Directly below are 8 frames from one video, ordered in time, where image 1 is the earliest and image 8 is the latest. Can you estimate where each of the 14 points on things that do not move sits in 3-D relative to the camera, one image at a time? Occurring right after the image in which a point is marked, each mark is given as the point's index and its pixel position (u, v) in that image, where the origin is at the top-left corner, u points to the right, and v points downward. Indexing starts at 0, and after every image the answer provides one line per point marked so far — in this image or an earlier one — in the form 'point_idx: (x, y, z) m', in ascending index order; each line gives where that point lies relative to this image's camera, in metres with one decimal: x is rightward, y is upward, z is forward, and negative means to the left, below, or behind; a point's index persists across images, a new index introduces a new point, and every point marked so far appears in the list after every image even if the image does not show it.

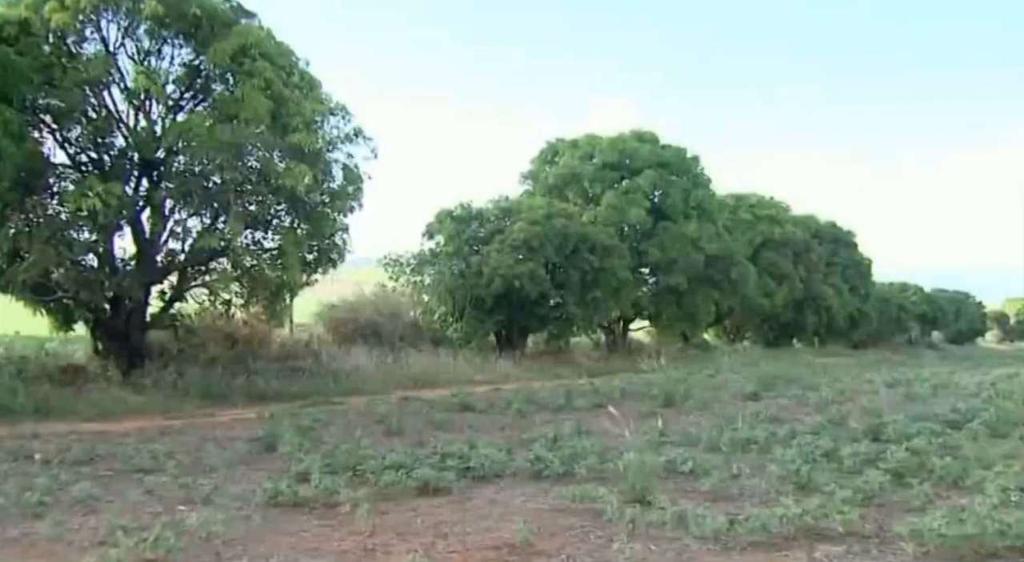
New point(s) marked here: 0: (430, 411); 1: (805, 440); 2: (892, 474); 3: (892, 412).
0: (-1.0, -1.4, +10.4) m
1: (+2.6, -1.4, +8.6) m
2: (+3.1, -1.6, +7.8) m
3: (+3.6, -1.3, +9.3) m
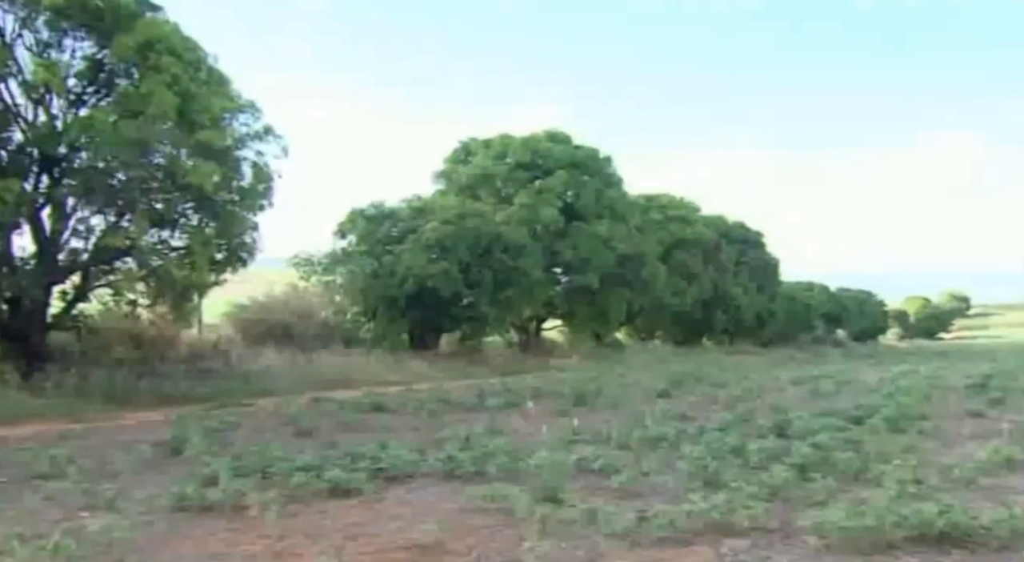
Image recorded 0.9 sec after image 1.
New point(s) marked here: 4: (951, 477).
0: (-1.9, -1.4, +10.3) m
1: (+1.8, -1.4, +8.7) m
2: (+2.4, -1.6, +8.0) m
3: (+2.7, -1.3, +9.5) m
4: (+3.5, -1.6, +7.7) m
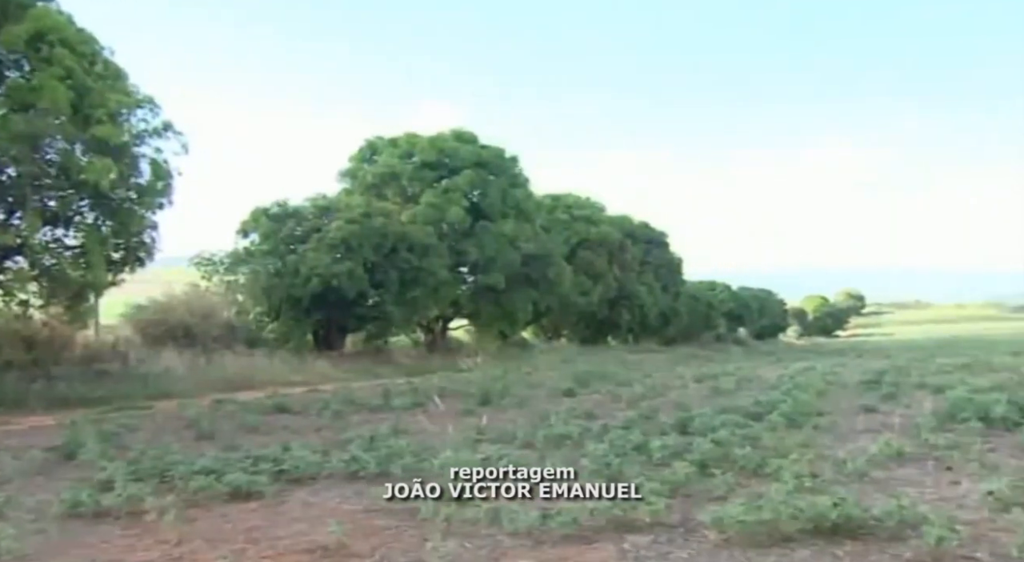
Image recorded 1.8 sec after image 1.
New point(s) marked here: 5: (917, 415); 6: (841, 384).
0: (-2.8, -1.4, +10.1) m
1: (+0.9, -1.4, +8.8) m
2: (+1.6, -1.6, +8.1) m
3: (+1.8, -1.3, +9.7) m
4: (+2.8, -1.6, +7.9) m
5: (+3.8, -1.3, +9.1) m
6: (+3.5, -1.2, +10.5) m
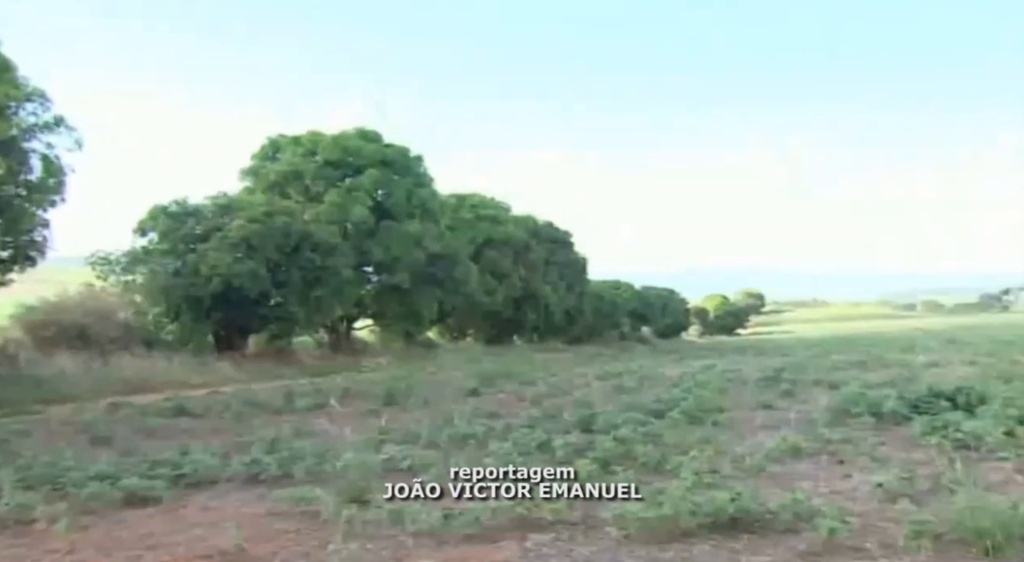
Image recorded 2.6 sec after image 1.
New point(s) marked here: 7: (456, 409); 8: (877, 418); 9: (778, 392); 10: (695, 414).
0: (-3.8, -1.4, +9.9) m
1: (+0.1, -1.4, +8.8) m
2: (+0.7, -1.6, +8.2) m
3: (+0.9, -1.3, +9.8) m
4: (+2.0, -1.6, +8.1) m
5: (+2.9, -1.3, +9.3) m
6: (+2.5, -1.1, +10.8) m
7: (-0.6, -1.3, +9.7) m
8: (+3.4, -1.3, +9.1) m
9: (+2.8, -1.2, +10.1) m
10: (+1.7, -1.3, +9.2) m
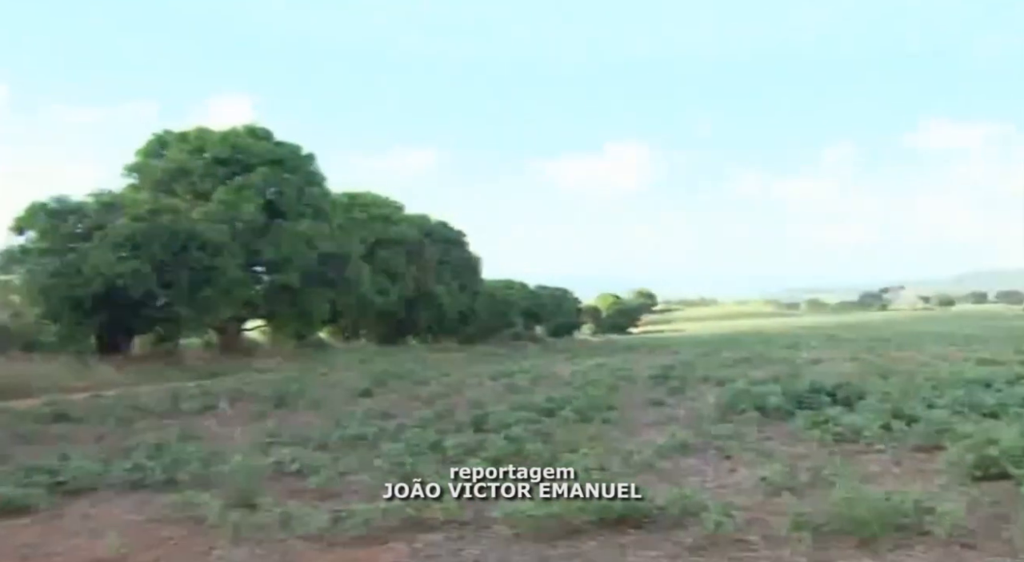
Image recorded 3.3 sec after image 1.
0: (-4.8, -1.4, +9.5) m
1: (-0.9, -1.4, +8.8) m
2: (-0.2, -1.6, +8.2) m
3: (-0.2, -1.2, +9.8) m
4: (+1.0, -1.6, +8.2) m
5: (+1.9, -1.3, +9.5) m
6: (+1.4, -1.1, +10.9) m
7: (-1.6, -1.3, +9.6) m
8: (+2.4, -1.3, +9.4) m
9: (+1.7, -1.2, +10.3) m
10: (+0.7, -1.3, +9.4) m
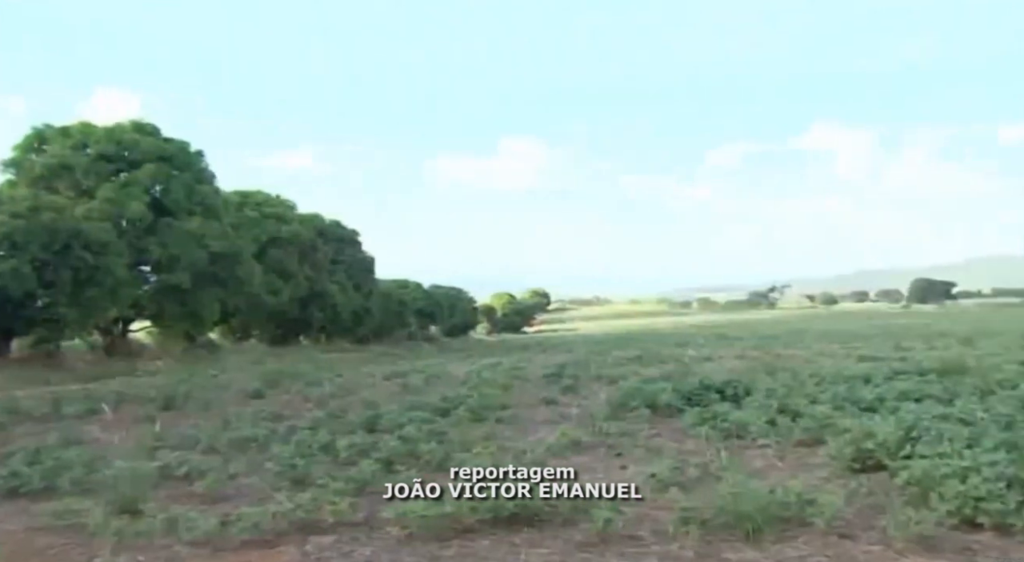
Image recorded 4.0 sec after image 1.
0: (-5.8, -1.4, +9.2) m
1: (-1.9, -1.4, +8.7) m
2: (-1.1, -1.6, +8.2) m
3: (-1.2, -1.2, +9.8) m
4: (+0.1, -1.6, +8.3) m
5: (+0.8, -1.3, +9.7) m
6: (+0.3, -1.1, +11.0) m
7: (-2.6, -1.3, +9.5) m
8: (+1.4, -1.3, +9.5) m
9: (+0.6, -1.1, +10.4) m
10: (-0.3, -1.3, +9.4) m
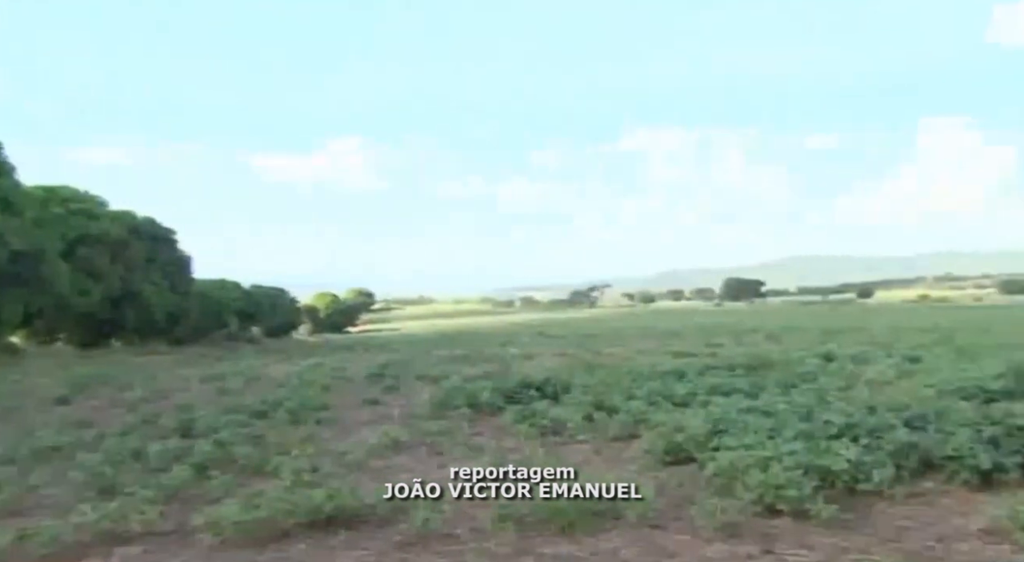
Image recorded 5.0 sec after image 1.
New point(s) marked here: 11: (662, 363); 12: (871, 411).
0: (-7.5, -1.4, +8.4) m
1: (-3.5, -1.4, +8.5) m
2: (-2.7, -1.6, +8.1) m
3: (-3.0, -1.2, +9.6) m
4: (-1.5, -1.6, +8.3) m
5: (-0.9, -1.2, +9.8) m
6: (-1.7, -1.0, +11.0) m
7: (-4.3, -1.3, +9.1) m
8: (-0.3, -1.3, +9.7) m
9: (-1.3, -1.1, +10.5) m
10: (-2.0, -1.3, +9.3) m
11: (+1.8, -0.9, +11.1) m
12: (+3.6, -1.3, +9.6) m
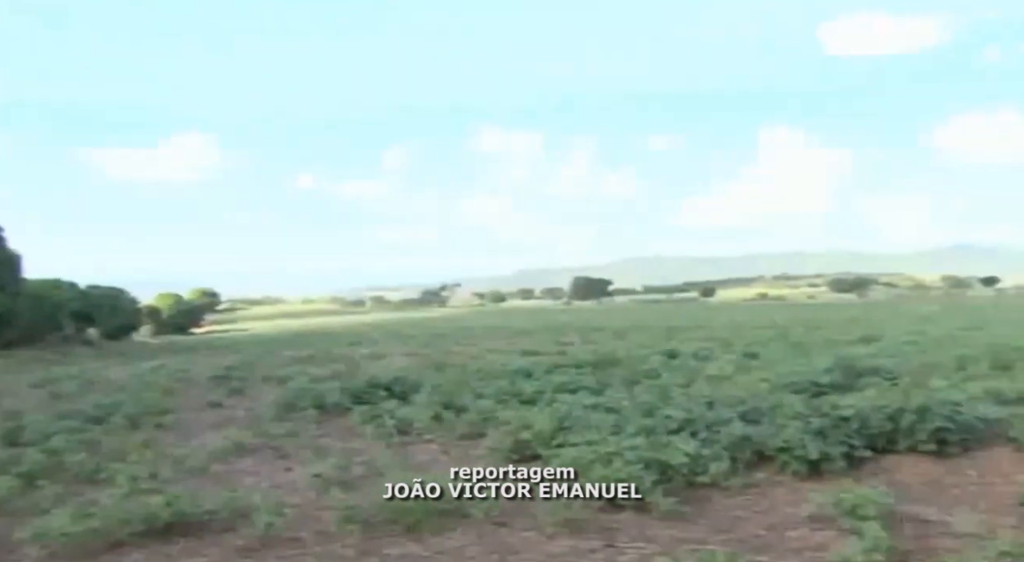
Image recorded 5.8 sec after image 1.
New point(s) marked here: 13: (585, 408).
0: (-8.8, -1.4, +7.5) m
1: (-4.8, -1.4, +8.1) m
2: (-4.0, -1.6, +7.8) m
3: (-4.4, -1.2, +9.3) m
4: (-2.8, -1.6, +8.2) m
5: (-2.4, -1.2, +9.7) m
6: (-3.3, -1.0, +10.8) m
7: (-5.7, -1.2, +8.6) m
8: (-1.8, -1.3, +9.7) m
9: (-2.9, -1.1, +10.3) m
10: (-3.5, -1.2, +9.1) m
11: (+0.1, -0.9, +11.3) m
12: (+2.1, -1.3, +10.0) m
13: (+0.8, -1.3, +9.8) m
